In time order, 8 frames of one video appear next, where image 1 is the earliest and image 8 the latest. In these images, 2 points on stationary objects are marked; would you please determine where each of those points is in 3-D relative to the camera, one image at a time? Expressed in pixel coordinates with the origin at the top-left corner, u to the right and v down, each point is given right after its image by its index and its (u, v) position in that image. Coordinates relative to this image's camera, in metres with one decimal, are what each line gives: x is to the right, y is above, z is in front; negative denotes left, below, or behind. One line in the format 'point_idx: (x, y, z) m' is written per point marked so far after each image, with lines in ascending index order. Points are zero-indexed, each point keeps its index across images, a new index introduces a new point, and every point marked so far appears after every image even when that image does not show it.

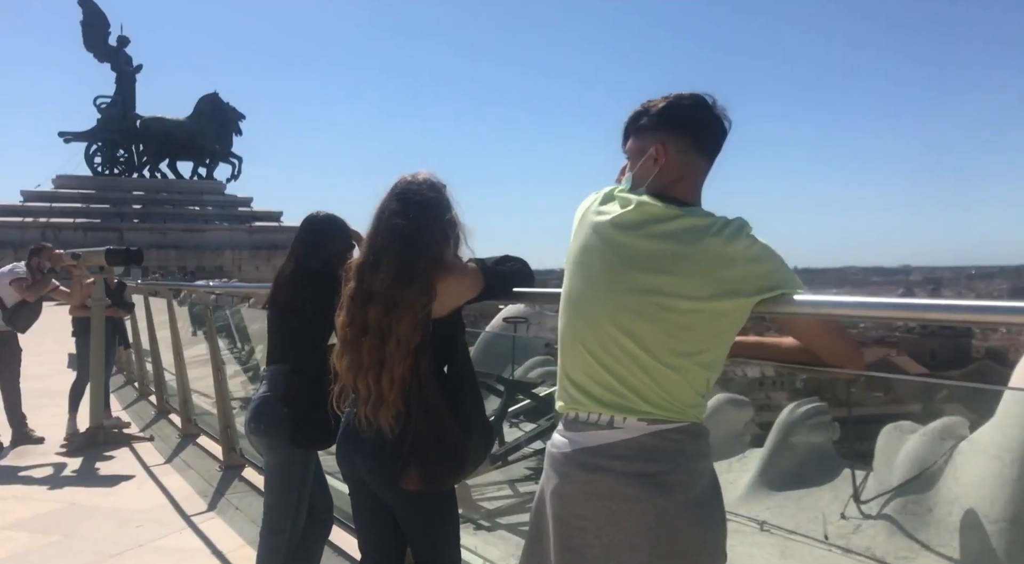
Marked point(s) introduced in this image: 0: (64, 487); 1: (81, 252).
0: (-2.7, -1.2, +4.4) m
1: (-3.3, +0.2, +5.7) m
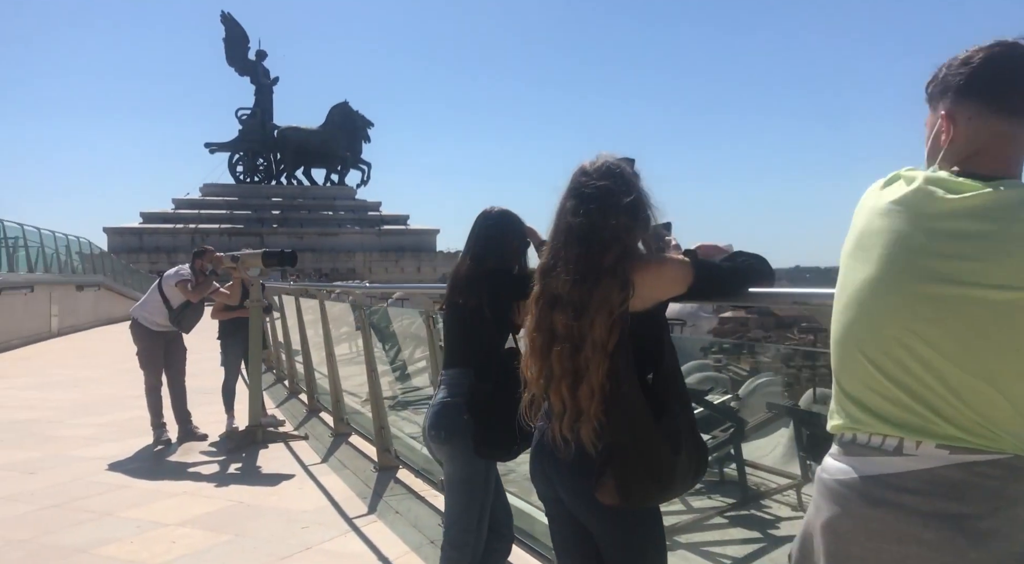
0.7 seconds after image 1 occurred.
0: (-1.7, -1.3, +4.5) m
1: (-2.2, +0.2, +5.9) m
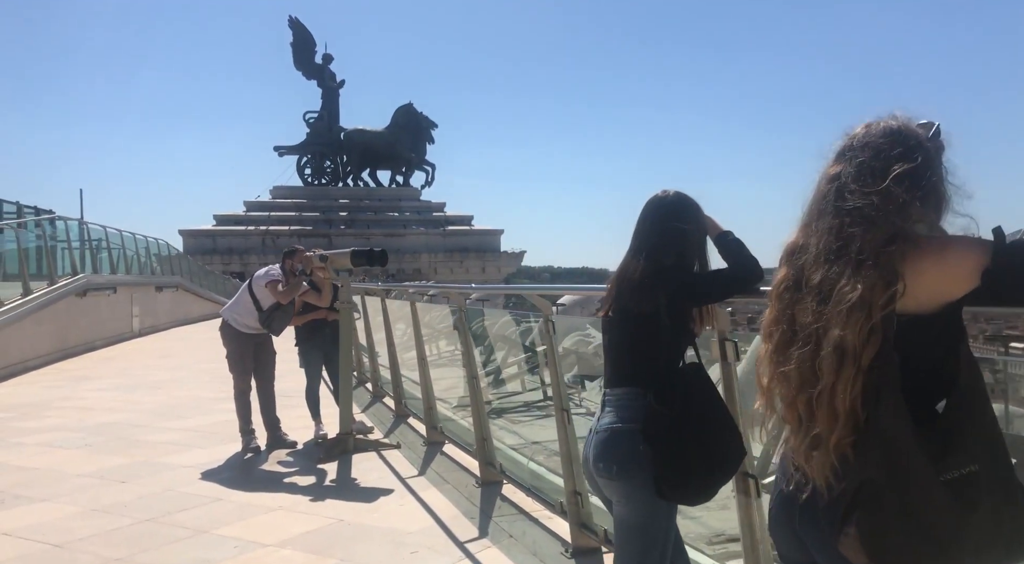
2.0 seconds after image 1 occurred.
0: (-1.1, -1.3, +4.2) m
1: (-1.4, +0.2, +5.6) m
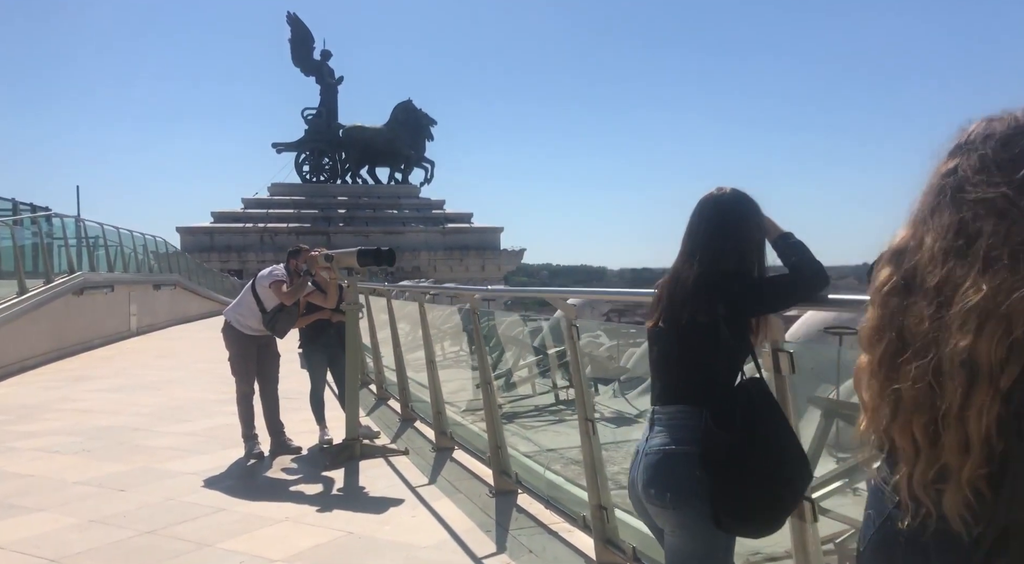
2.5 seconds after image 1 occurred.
0: (-1.0, -1.3, +4.1) m
1: (-1.3, +0.2, +5.5) m
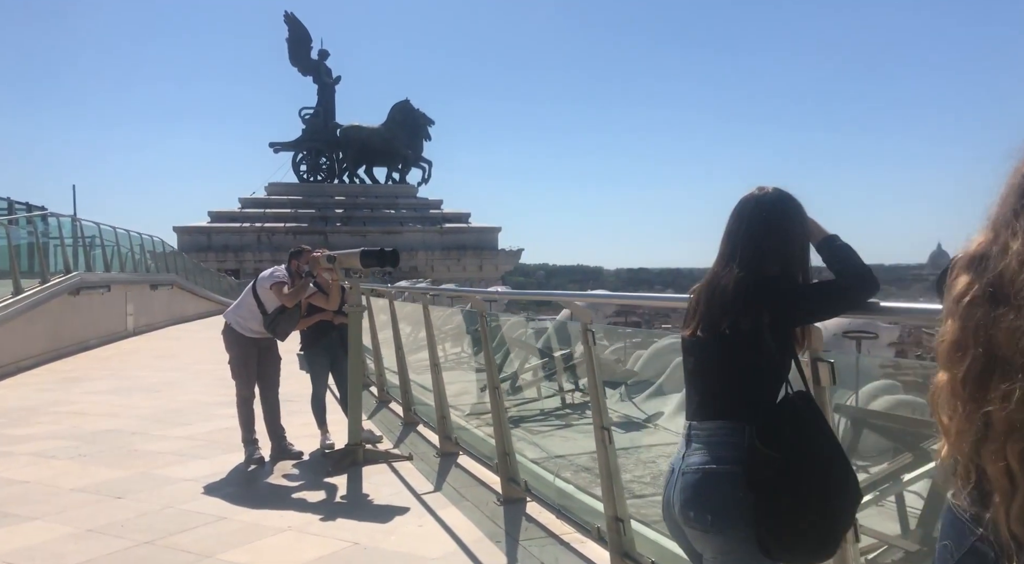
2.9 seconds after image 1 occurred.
0: (-0.9, -1.3, +4.0) m
1: (-1.3, +0.2, +5.3) m
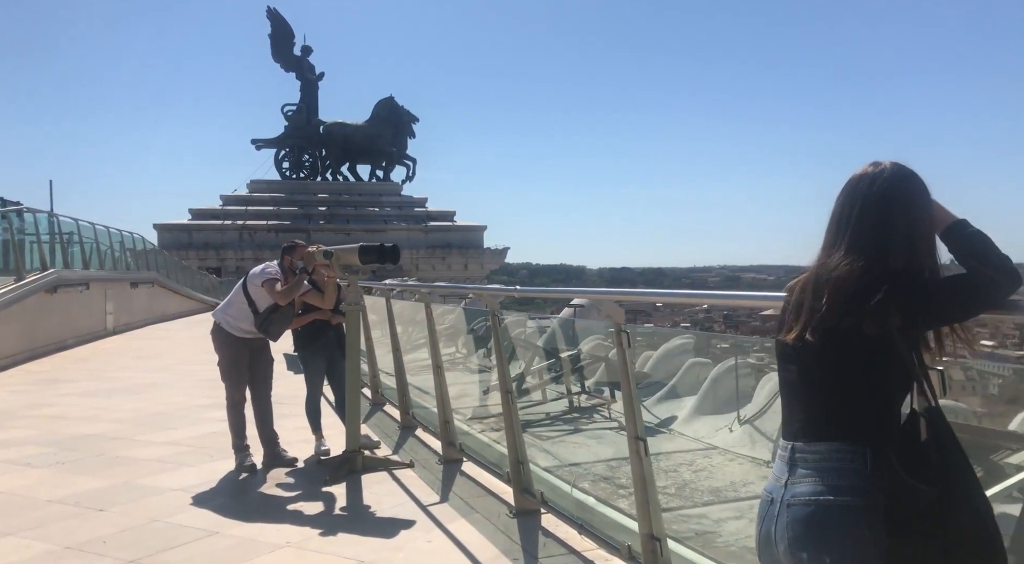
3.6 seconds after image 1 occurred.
0: (-0.9, -1.3, +3.7) m
1: (-1.2, +0.2, +5.1) m
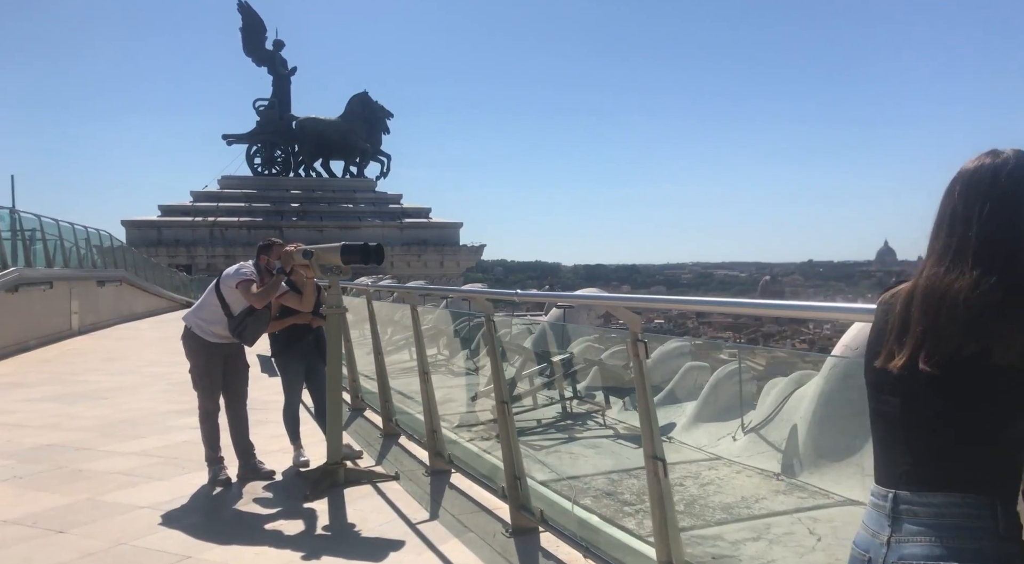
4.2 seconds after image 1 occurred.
0: (-0.9, -1.3, +3.4) m
1: (-1.3, +0.2, +4.8) m
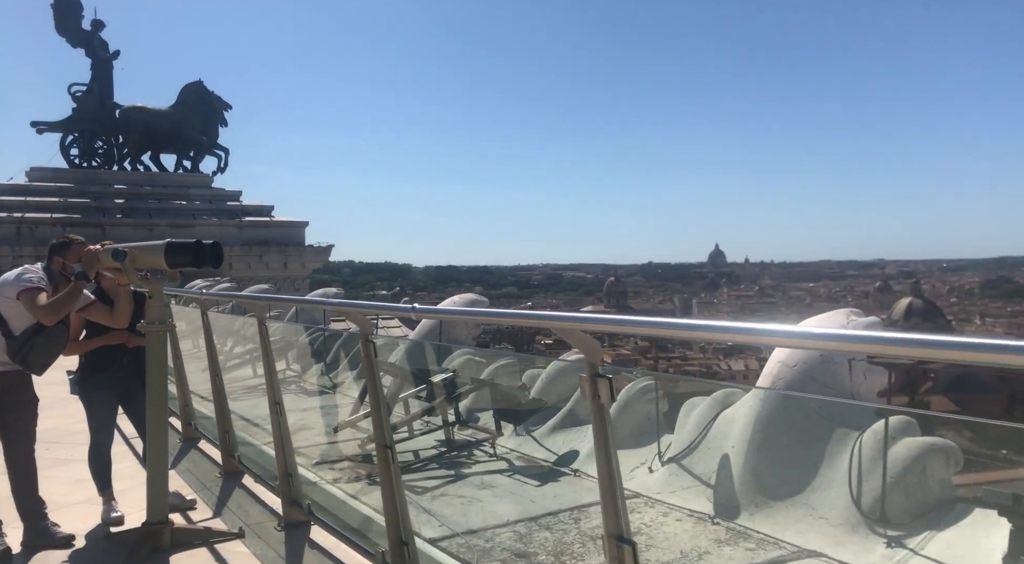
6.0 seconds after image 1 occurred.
0: (-1.2, -1.3, +2.5) m
1: (-1.9, +0.2, +3.7) m
